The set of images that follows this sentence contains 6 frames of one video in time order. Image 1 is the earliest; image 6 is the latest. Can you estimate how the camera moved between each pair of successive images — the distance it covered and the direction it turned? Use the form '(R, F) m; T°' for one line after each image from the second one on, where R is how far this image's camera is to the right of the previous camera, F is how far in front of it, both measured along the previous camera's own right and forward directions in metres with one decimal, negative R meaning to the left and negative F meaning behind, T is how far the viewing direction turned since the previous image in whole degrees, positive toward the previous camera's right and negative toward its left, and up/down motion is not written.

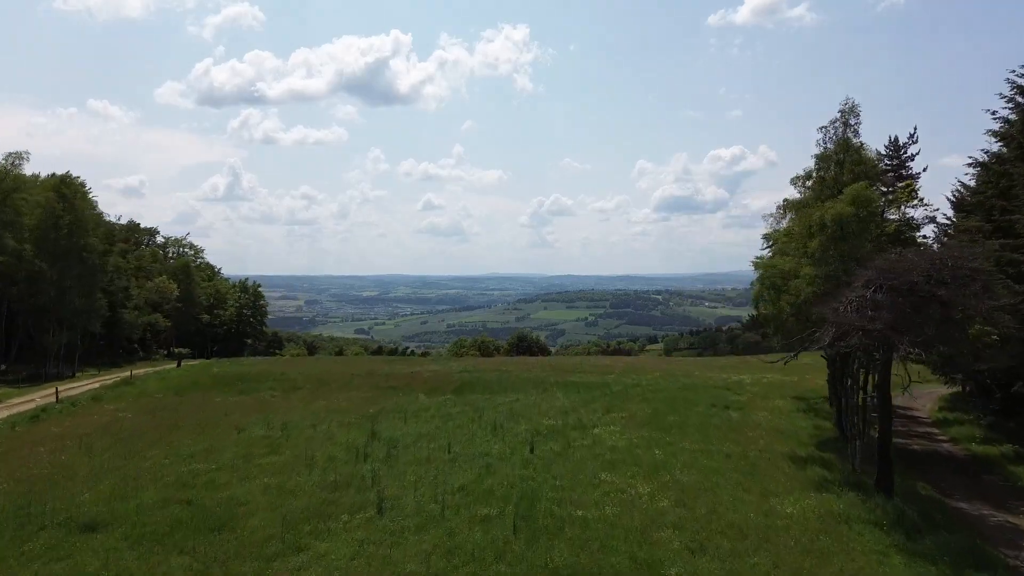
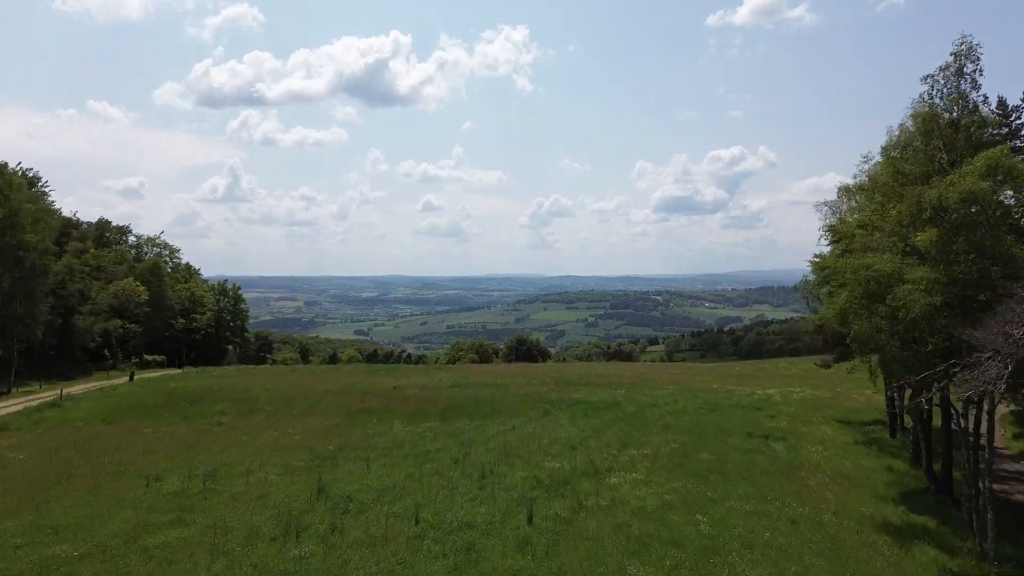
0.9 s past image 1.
(+0.2, +4.6) m; 0°
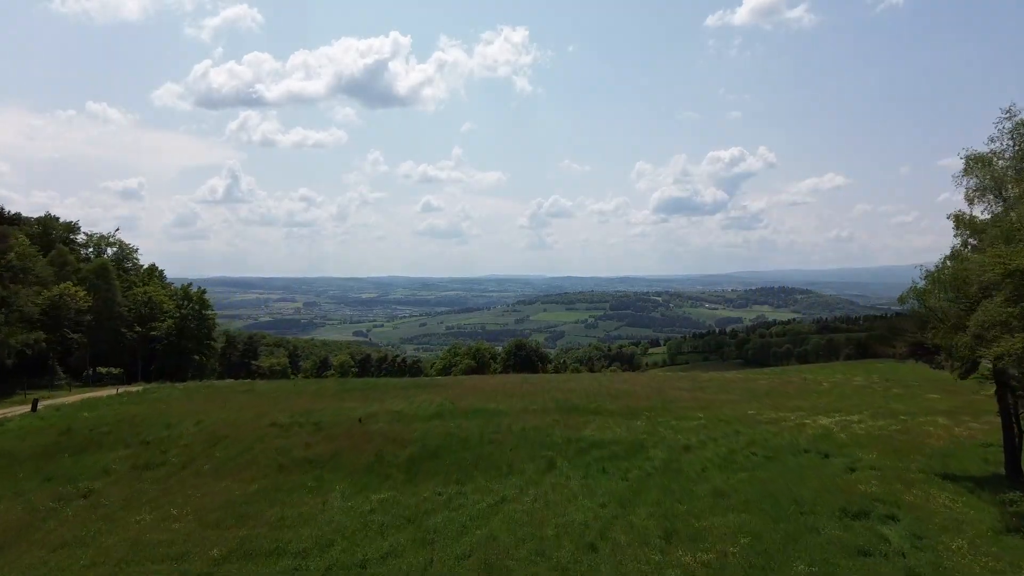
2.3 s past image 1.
(+0.3, +6.7) m; 0°
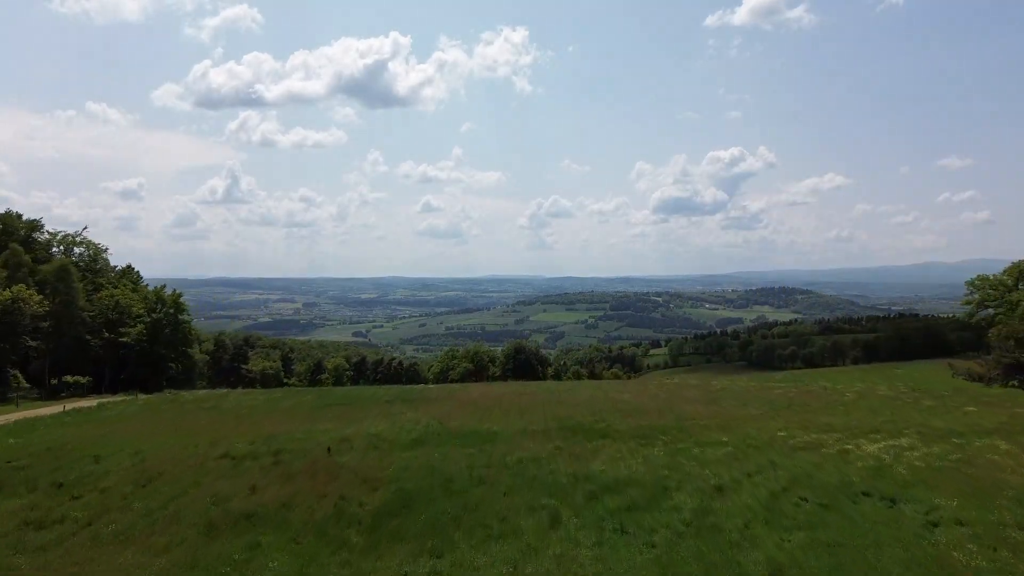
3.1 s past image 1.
(+0.2, +4.1) m; 0°
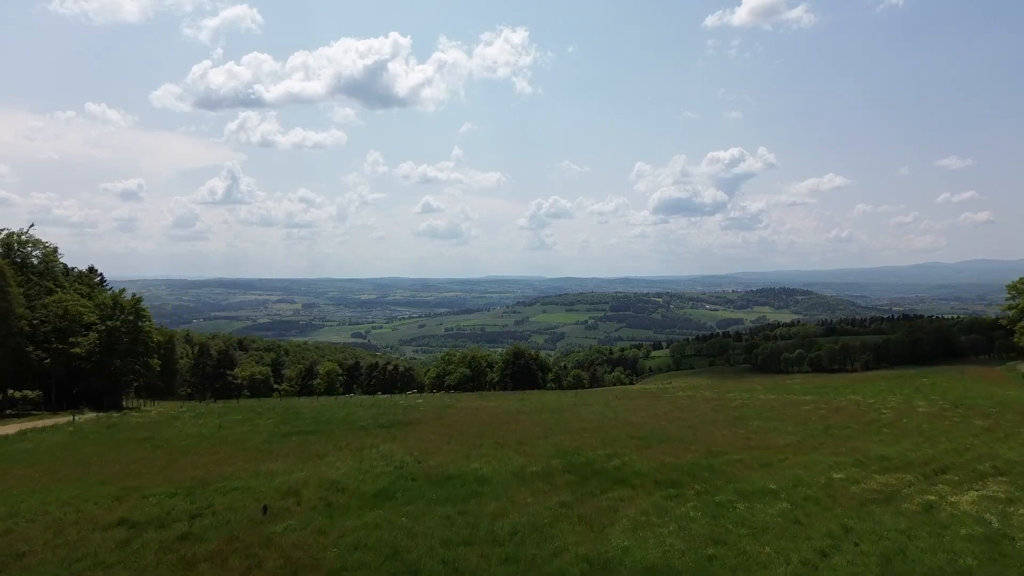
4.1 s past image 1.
(+0.3, +5.5) m; 0°
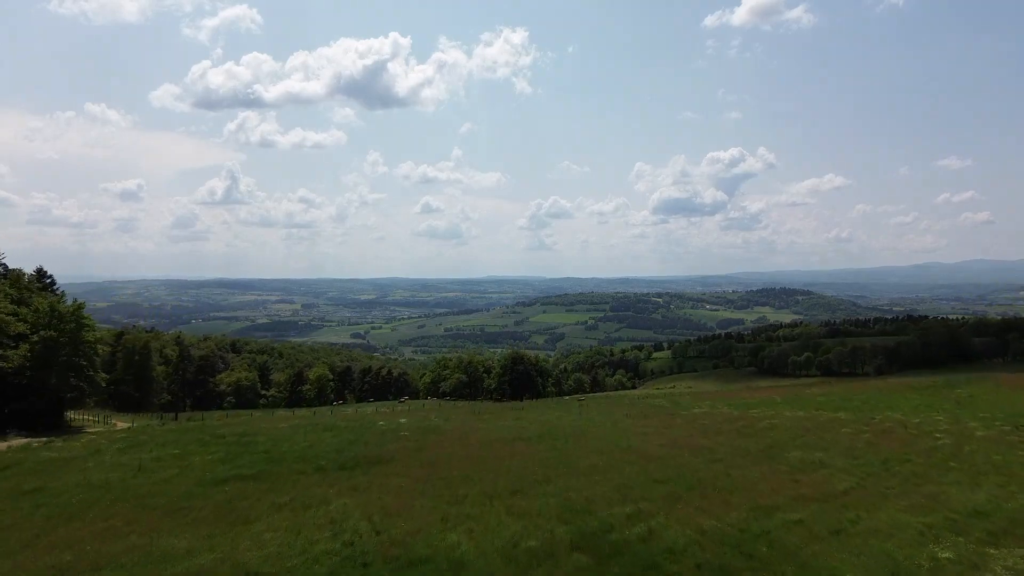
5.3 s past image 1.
(+0.3, +6.2) m; 0°
